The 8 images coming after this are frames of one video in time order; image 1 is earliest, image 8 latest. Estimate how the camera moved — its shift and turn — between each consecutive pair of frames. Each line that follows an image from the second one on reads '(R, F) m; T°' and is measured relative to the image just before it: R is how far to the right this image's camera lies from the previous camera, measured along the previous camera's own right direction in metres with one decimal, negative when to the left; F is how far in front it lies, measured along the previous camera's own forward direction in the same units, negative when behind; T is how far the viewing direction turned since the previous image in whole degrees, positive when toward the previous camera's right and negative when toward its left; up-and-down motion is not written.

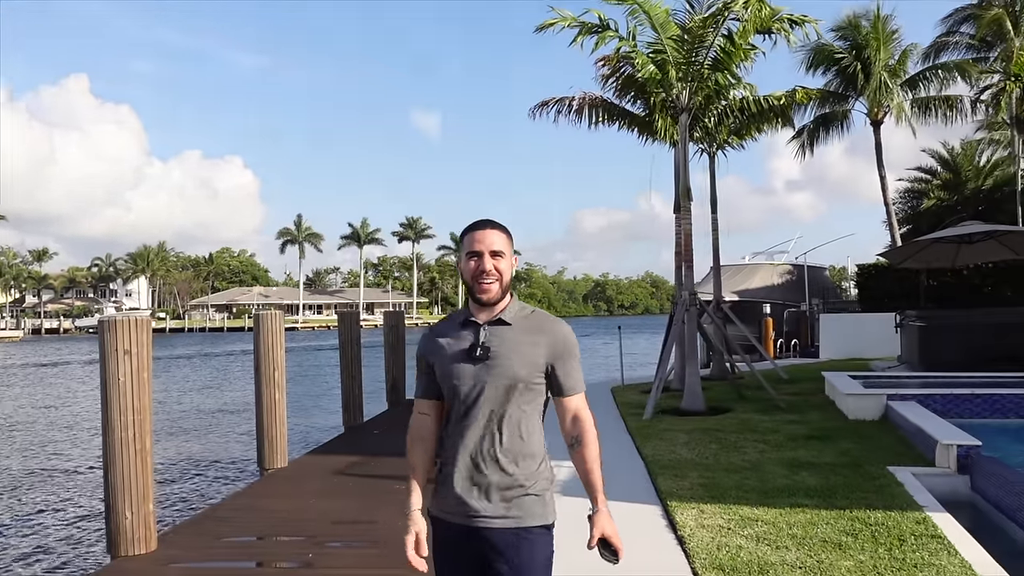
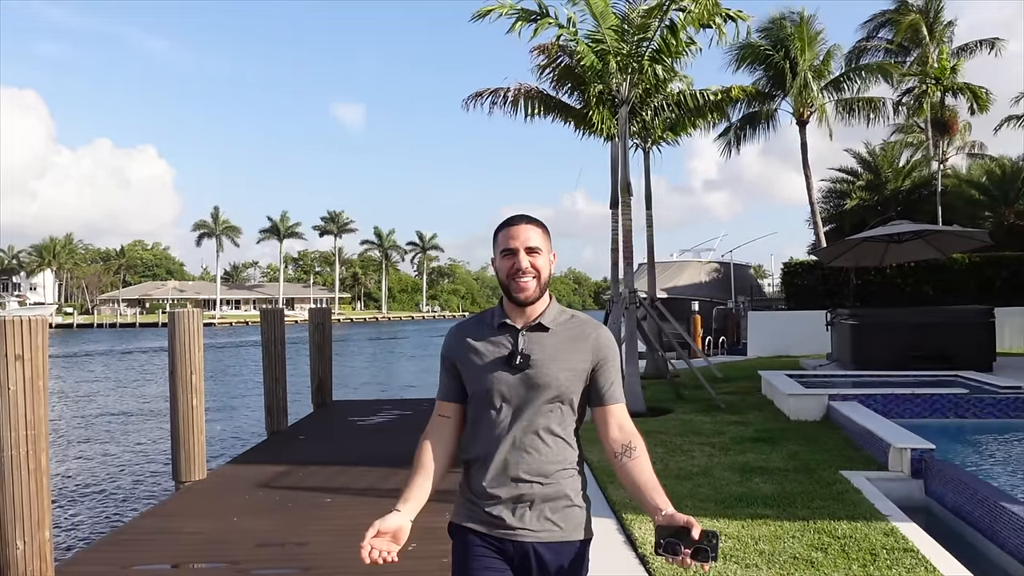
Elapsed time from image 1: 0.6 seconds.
(-0.1, +0.4) m; +5°
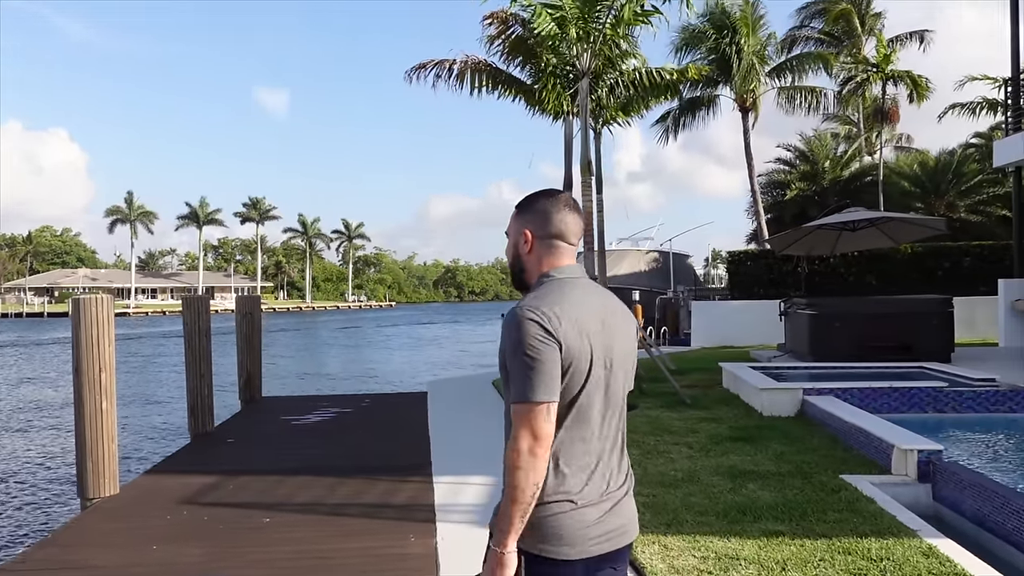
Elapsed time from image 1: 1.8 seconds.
(-0.3, +0.8) m; +5°
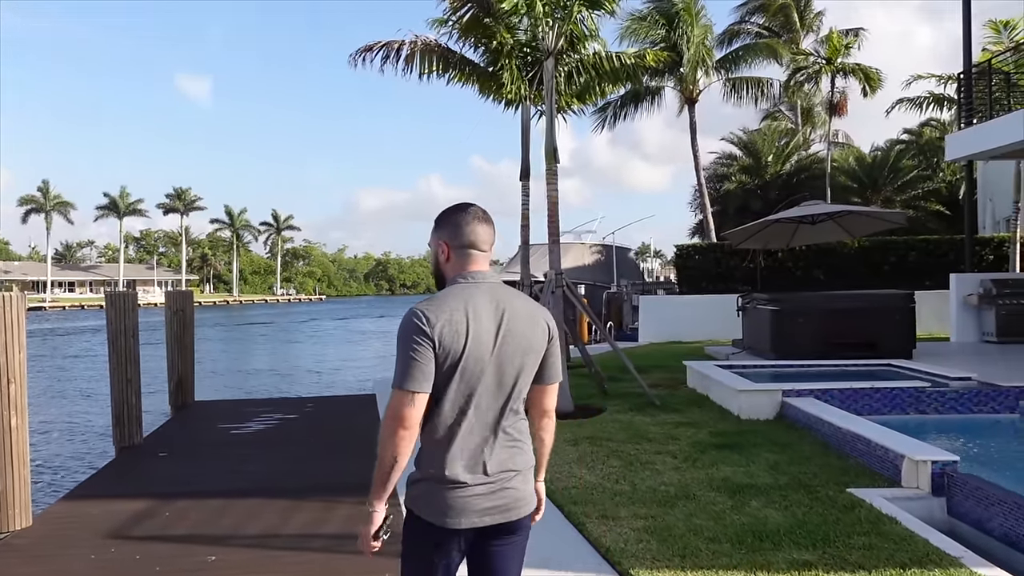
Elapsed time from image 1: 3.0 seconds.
(-0.3, +0.7) m; +4°
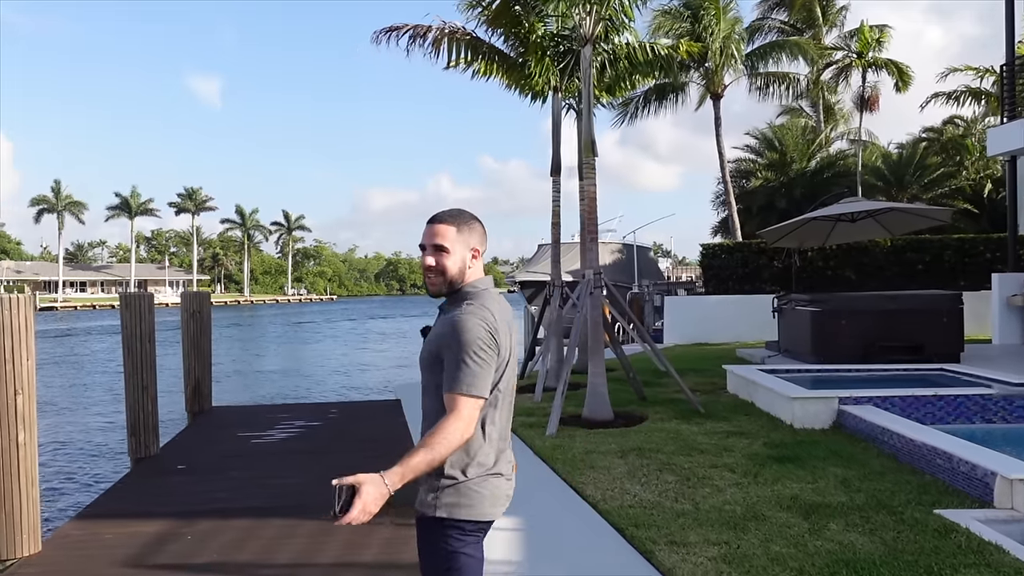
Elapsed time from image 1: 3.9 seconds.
(-0.2, +0.5) m; -1°
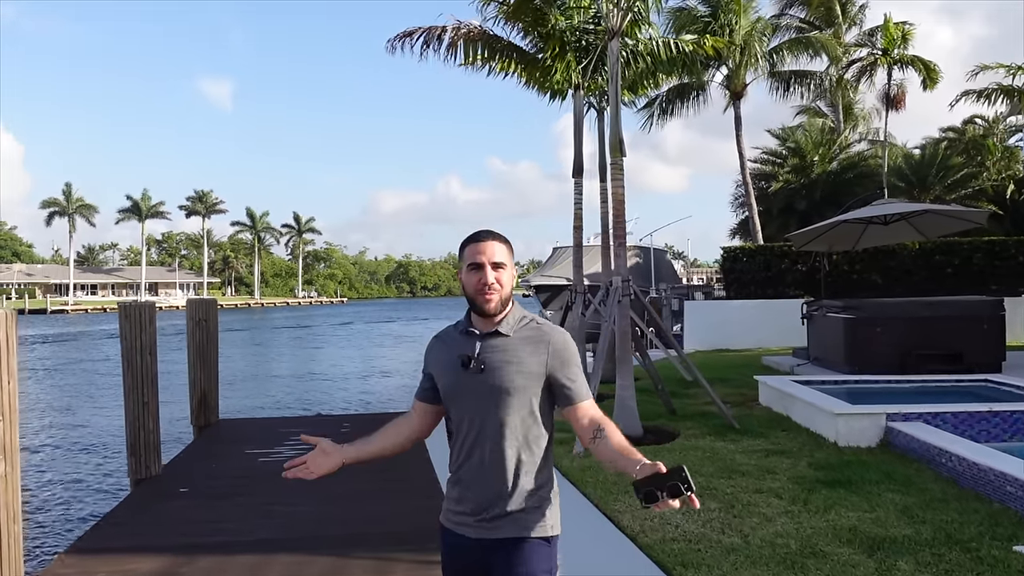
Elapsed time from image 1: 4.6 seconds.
(-0.1, +0.5) m; -1°
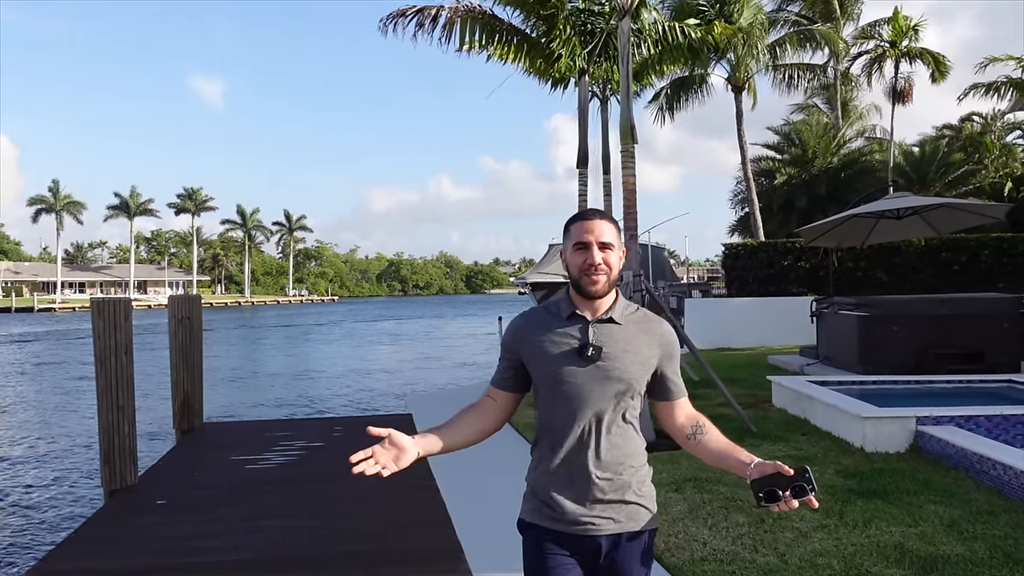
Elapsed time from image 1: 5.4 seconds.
(-0.1, +0.5) m; +1°
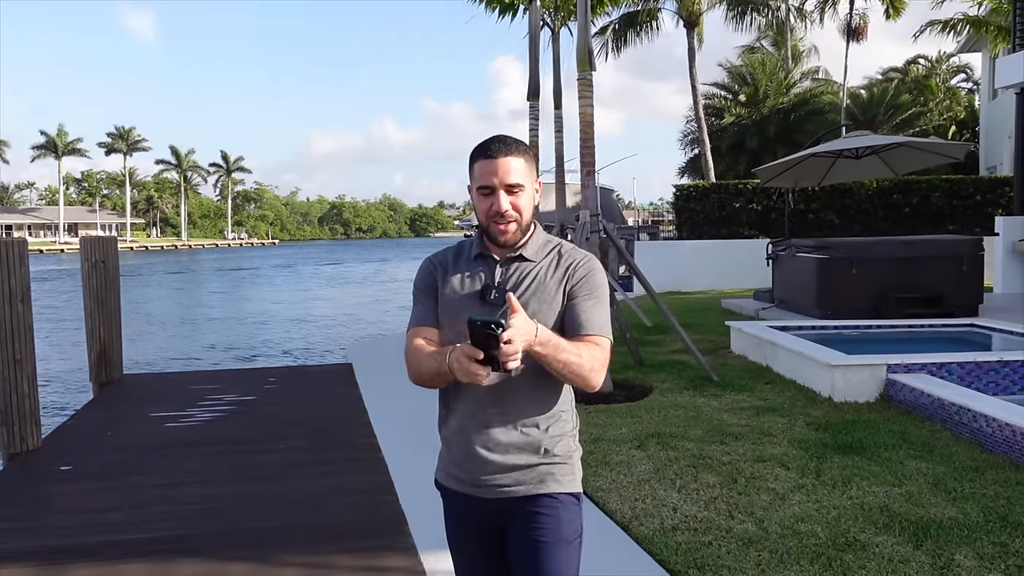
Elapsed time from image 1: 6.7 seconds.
(0.0, +0.6) m; +4°
